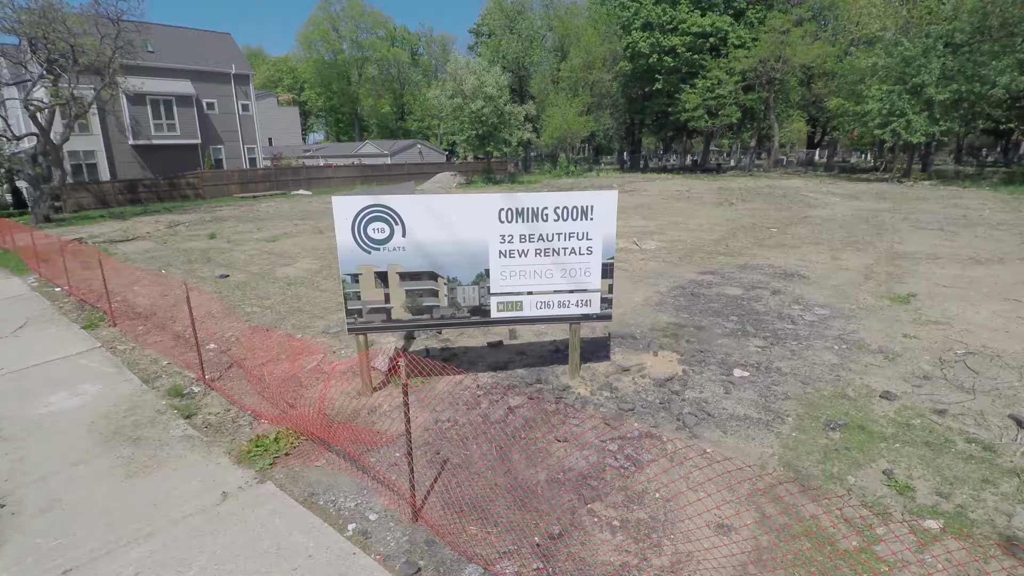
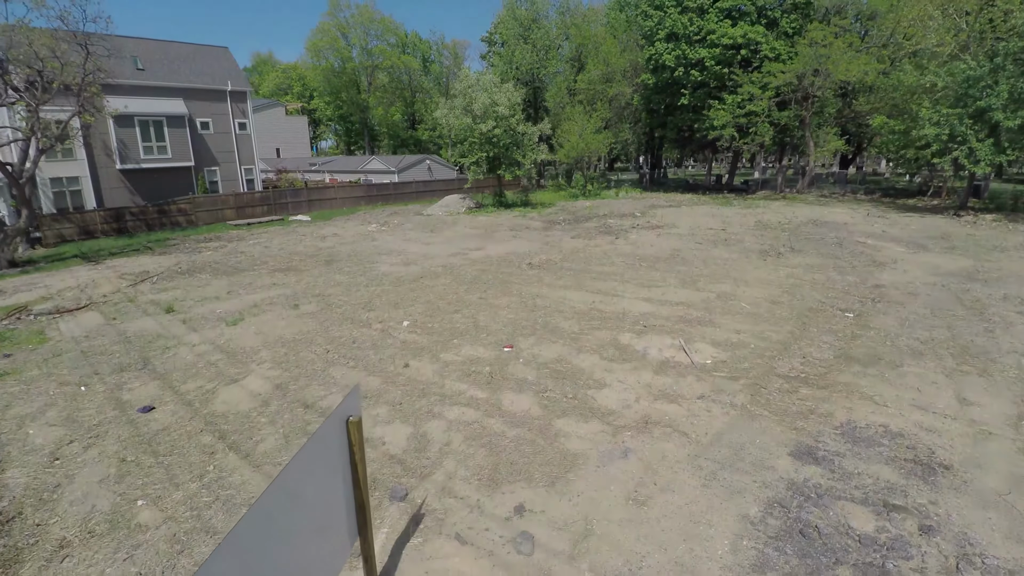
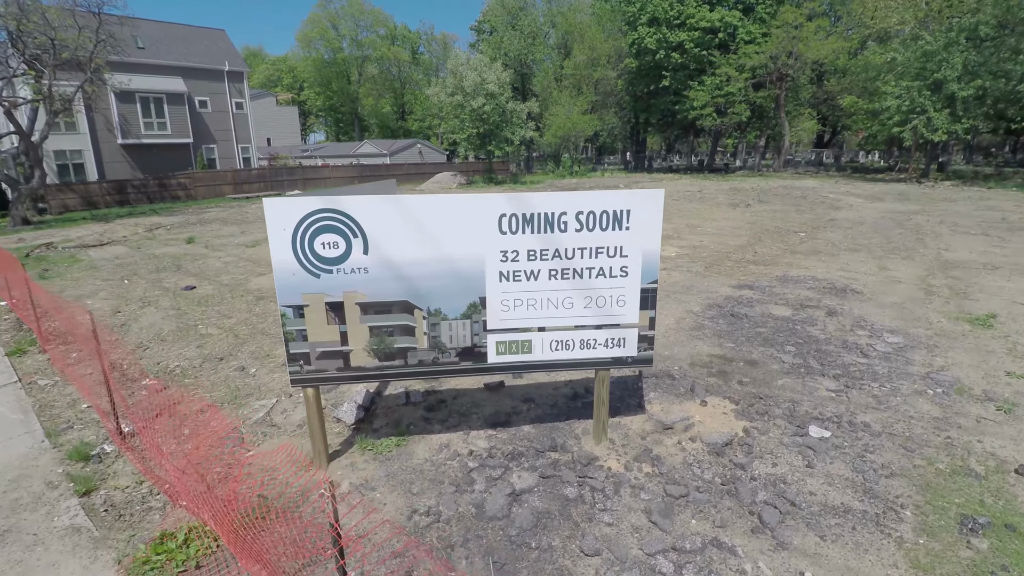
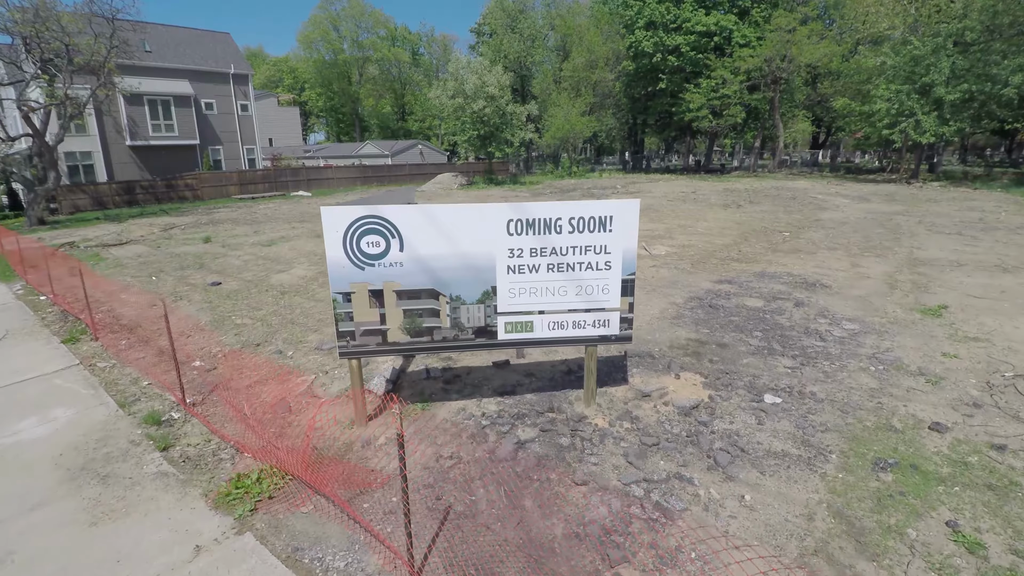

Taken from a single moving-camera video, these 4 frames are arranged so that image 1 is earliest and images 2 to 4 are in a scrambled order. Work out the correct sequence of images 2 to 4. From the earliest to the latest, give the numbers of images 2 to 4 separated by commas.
4, 3, 2
